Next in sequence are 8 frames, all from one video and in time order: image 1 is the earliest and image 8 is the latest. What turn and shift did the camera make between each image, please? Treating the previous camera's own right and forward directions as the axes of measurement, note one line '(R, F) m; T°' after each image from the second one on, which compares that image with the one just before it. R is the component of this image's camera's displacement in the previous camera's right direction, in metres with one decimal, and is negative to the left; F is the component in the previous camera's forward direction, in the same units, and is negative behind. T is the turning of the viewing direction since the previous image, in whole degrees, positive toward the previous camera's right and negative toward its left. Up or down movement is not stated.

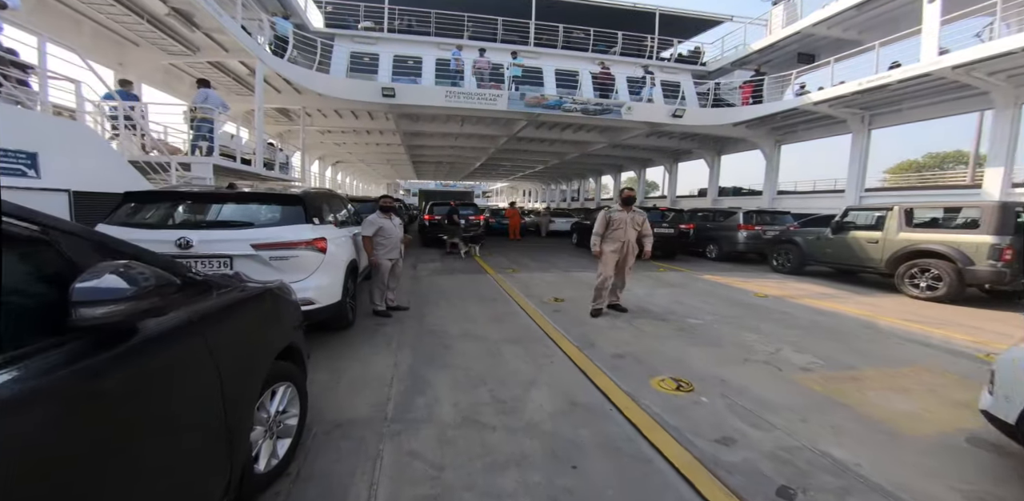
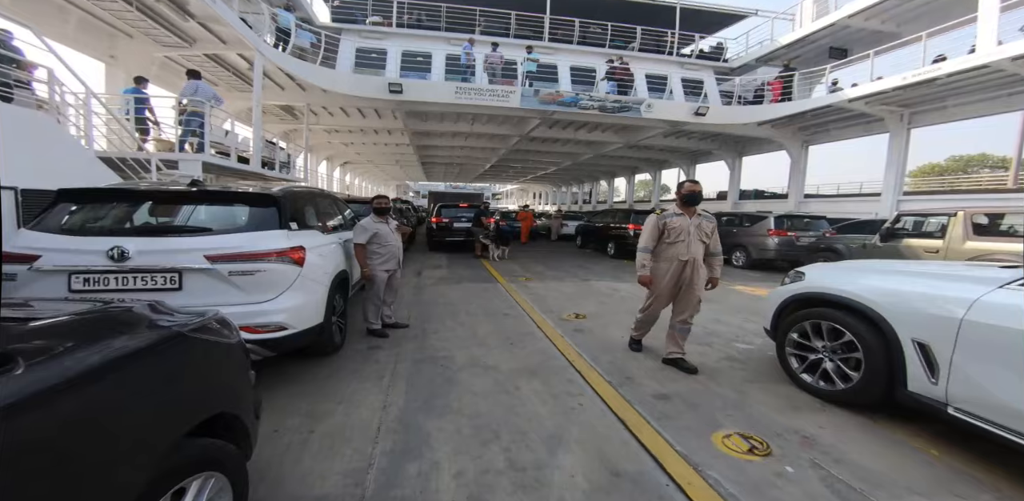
(-0.1, +0.7) m; -1°
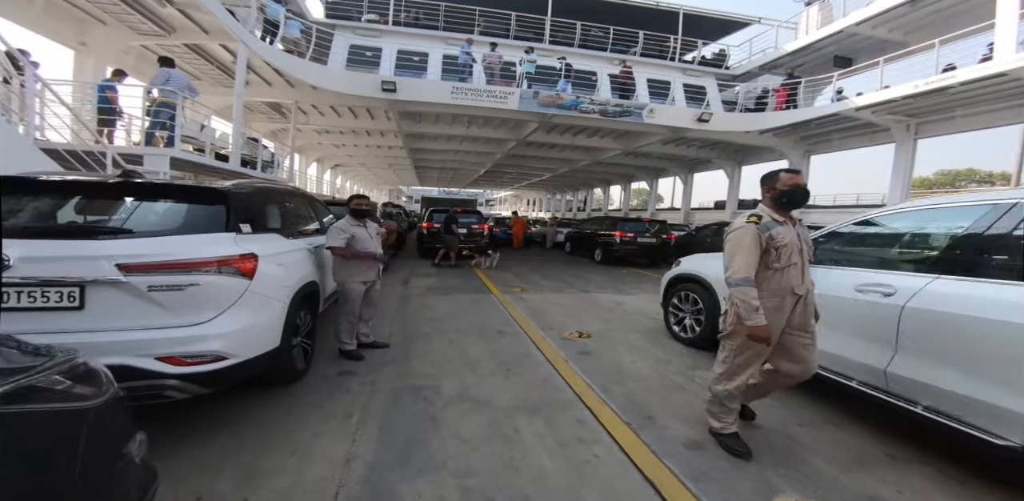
(0.0, +0.6) m; +1°
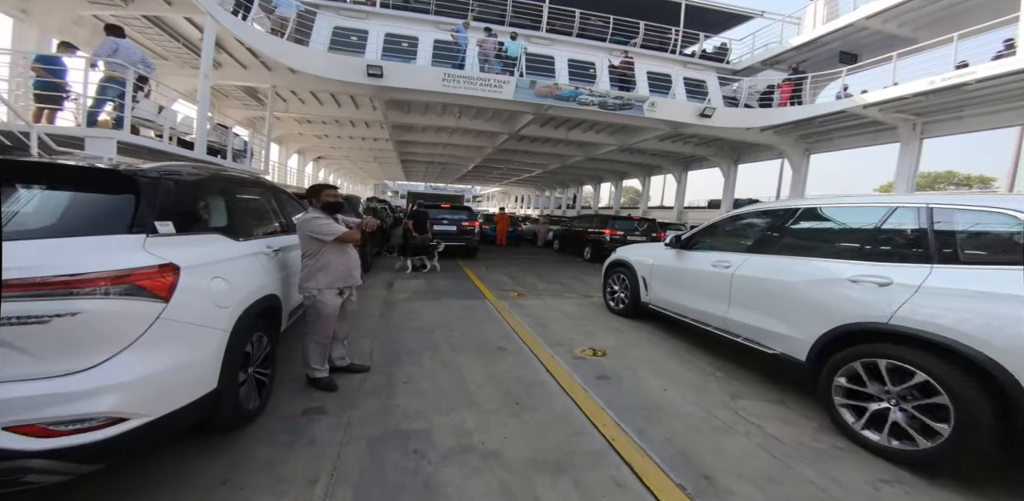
(-0.2, +0.7) m; +2°
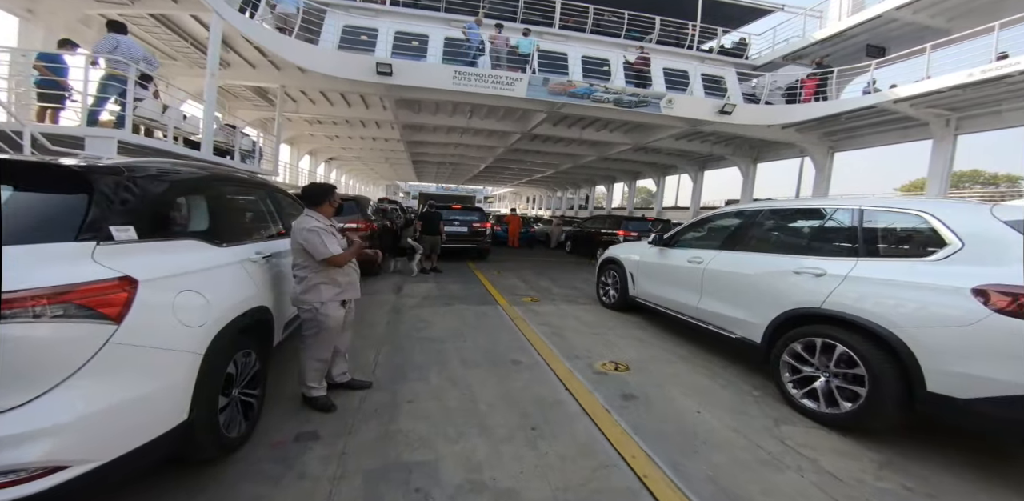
(0.0, +0.3) m; -2°
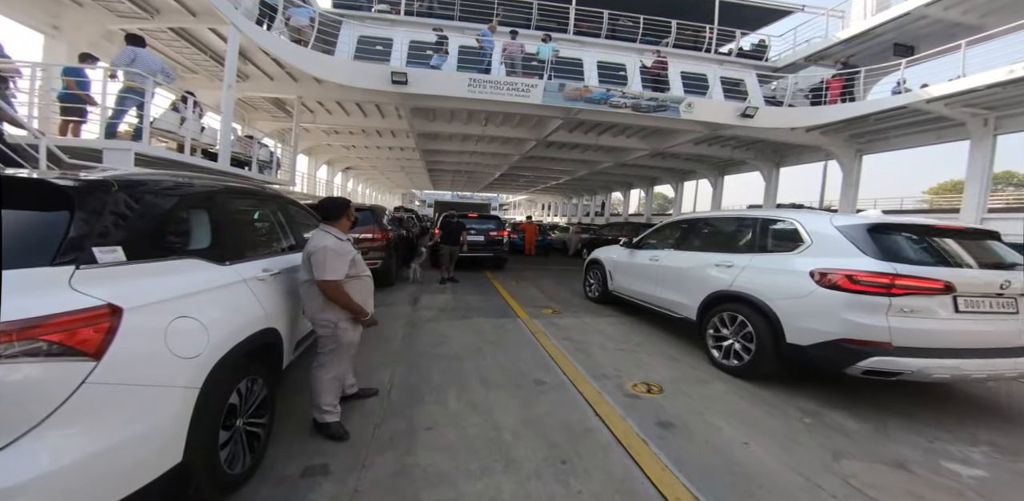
(-0.1, +0.2) m; -2°
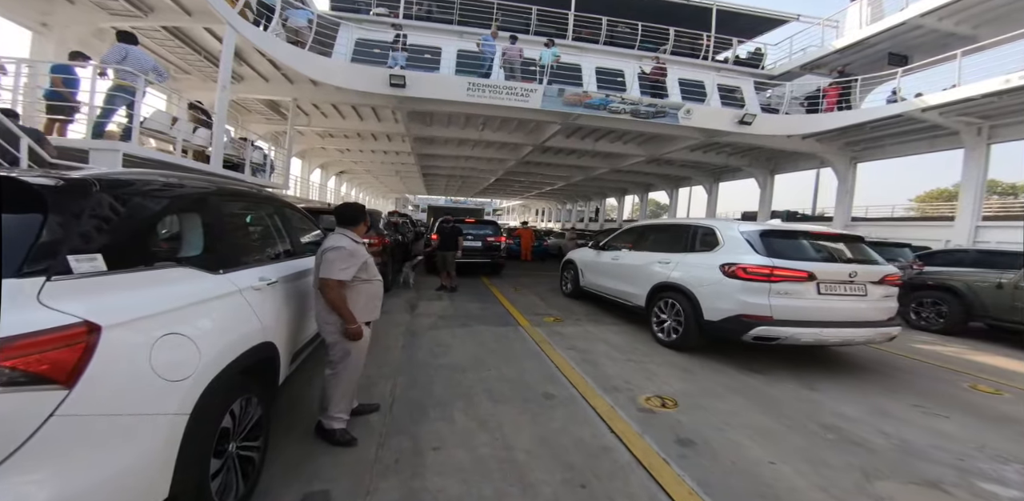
(-0.1, +0.2) m; +1°
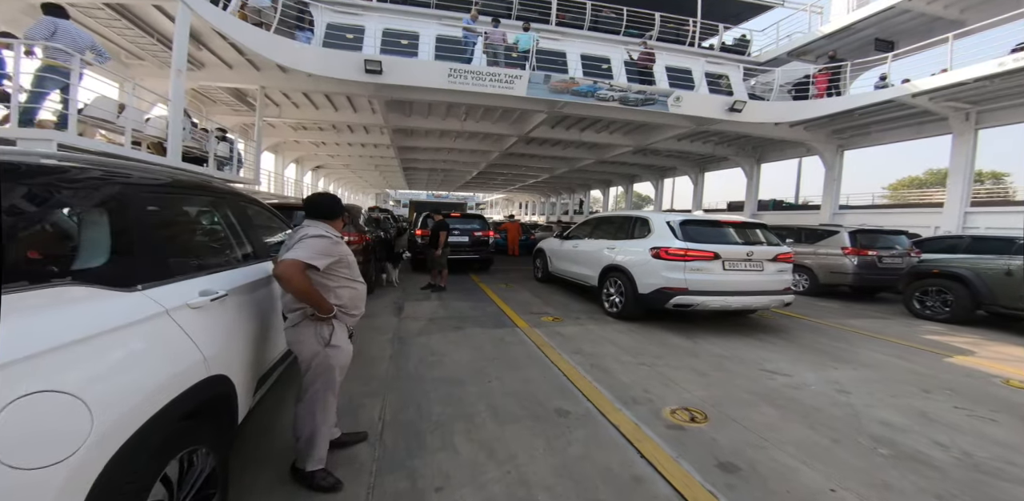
(-0.2, +0.5) m; +2°
